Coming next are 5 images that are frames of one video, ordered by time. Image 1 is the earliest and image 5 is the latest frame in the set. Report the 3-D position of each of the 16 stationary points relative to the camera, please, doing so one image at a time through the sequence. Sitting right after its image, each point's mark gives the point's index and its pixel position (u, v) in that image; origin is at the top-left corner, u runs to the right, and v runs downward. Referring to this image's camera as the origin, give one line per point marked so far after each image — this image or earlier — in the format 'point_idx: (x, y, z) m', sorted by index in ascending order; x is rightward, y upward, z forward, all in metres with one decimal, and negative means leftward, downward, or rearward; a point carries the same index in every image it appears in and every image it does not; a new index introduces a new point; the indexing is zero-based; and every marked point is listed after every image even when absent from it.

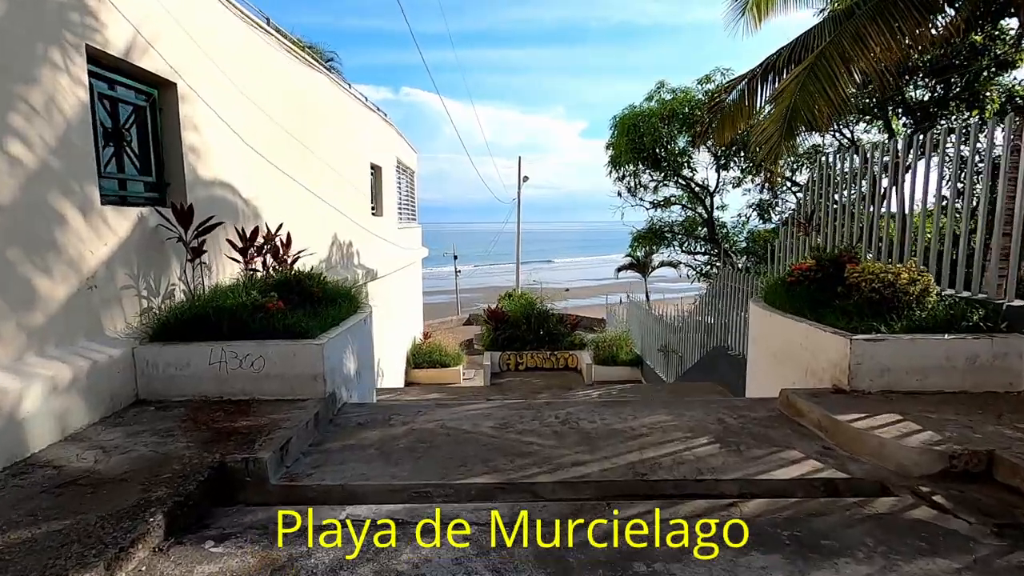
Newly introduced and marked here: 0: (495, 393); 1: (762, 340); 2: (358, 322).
0: (-0.2, -1.3, +6.4) m
1: (+1.7, -0.4, +3.8) m
2: (-0.9, -0.2, +3.3) m
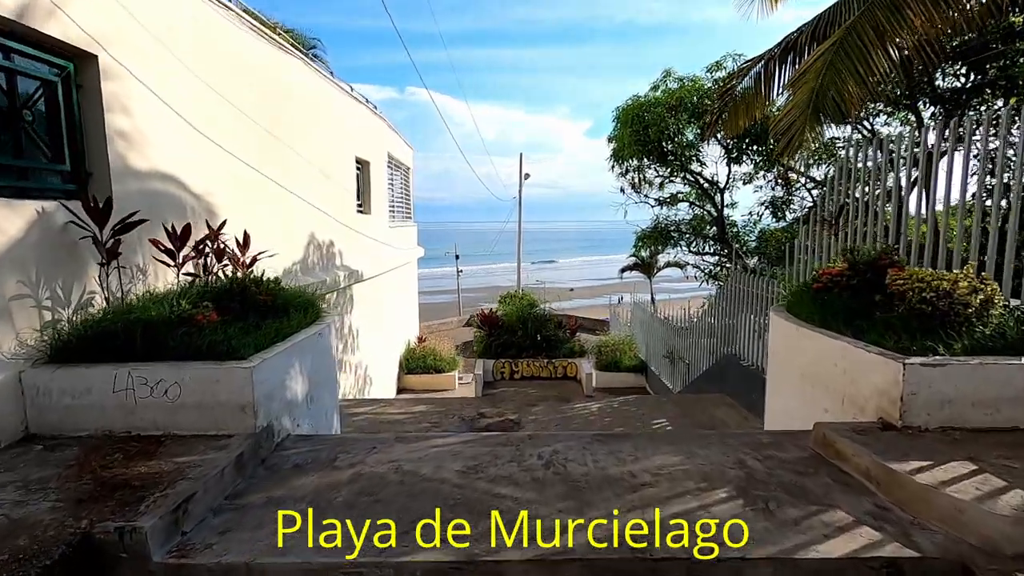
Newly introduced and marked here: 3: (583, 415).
0: (-0.3, -1.3, +5.9) m
1: (+1.6, -0.4, +3.3) m
2: (-1.0, -0.3, +2.8) m
3: (+0.7, -1.3, +5.6) m
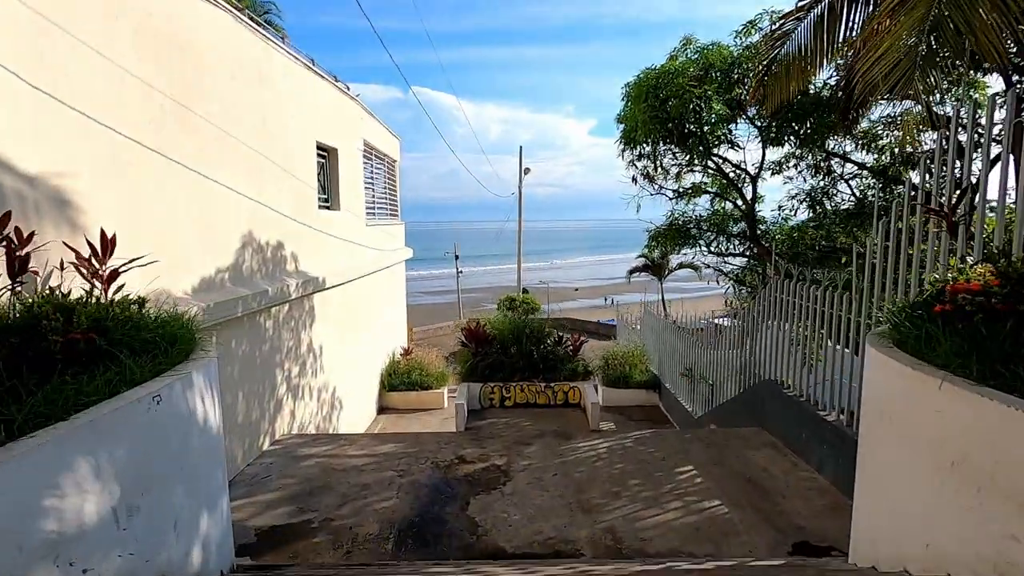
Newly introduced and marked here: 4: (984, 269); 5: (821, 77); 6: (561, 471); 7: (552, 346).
0: (-0.4, -1.4, +4.8) m
1: (+1.5, -0.5, +2.1) m
2: (-1.2, -0.4, +1.6) m
3: (+0.6, -1.4, +4.5) m
4: (+2.0, +0.1, +2.2) m
5: (+2.8, +1.9, +4.9) m
6: (+0.4, -1.4, +4.3) m
7: (+0.5, -0.7, +6.2) m
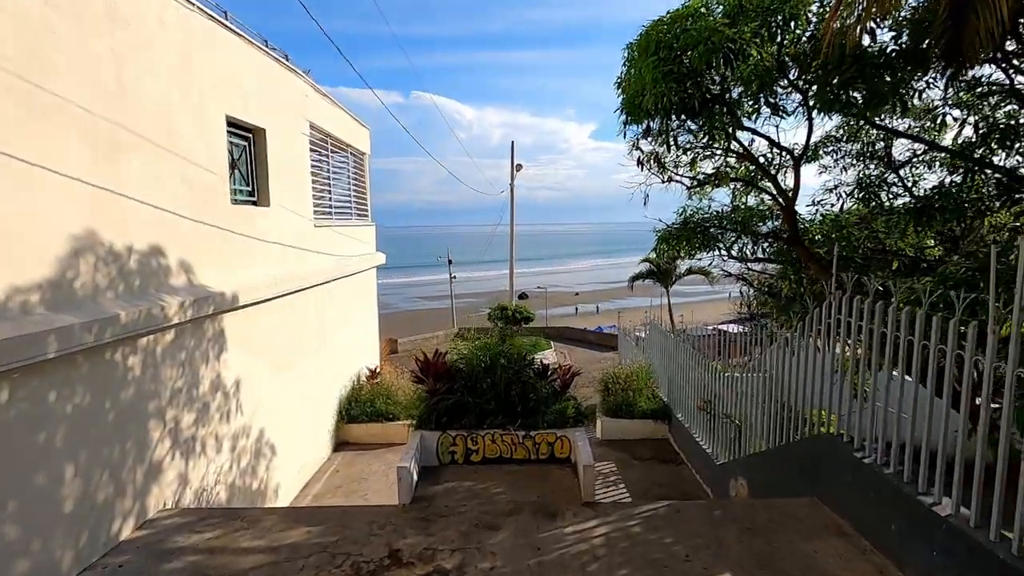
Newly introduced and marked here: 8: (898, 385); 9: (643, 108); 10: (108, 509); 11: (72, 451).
0: (-0.6, -1.5, +3.4) m
1: (+1.2, -0.6, +0.7) m
2: (-1.4, -0.5, +0.3) m
3: (+0.4, -1.6, +3.1) m
4: (+1.7, 0.0, +0.9) m
5: (+2.5, +1.8, +3.5) m
6: (+0.1, -1.6, +2.9) m
7: (+0.2, -0.8, +4.9) m
8: (+2.3, -0.6, +3.1) m
9: (+1.1, +1.5, +4.4) m
10: (-2.5, -1.3, +3.3) m
11: (-2.5, -0.9, +3.0) m
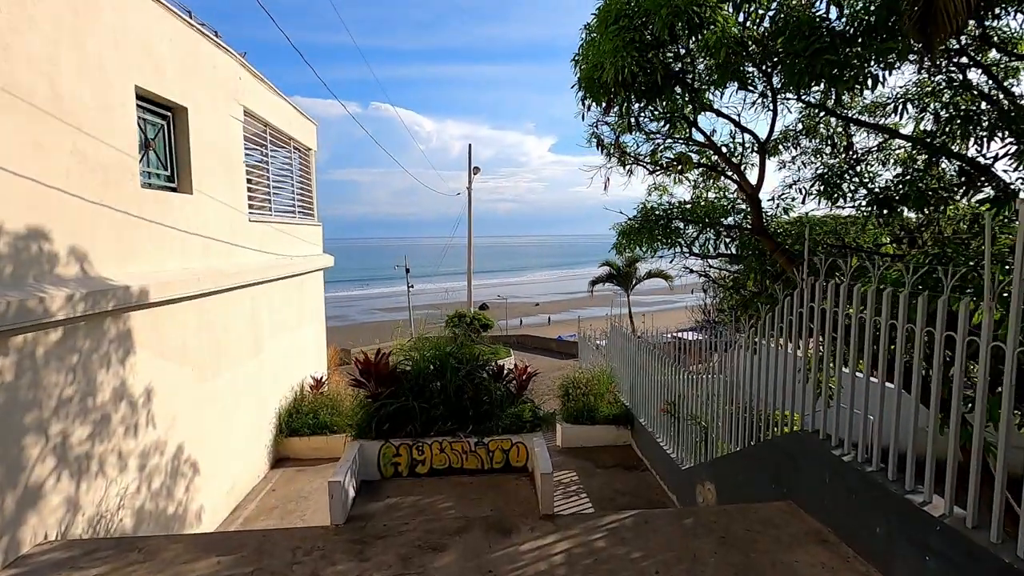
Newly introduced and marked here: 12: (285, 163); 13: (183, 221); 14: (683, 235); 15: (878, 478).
0: (-0.9, -1.5, +2.9) m
1: (+1.1, -0.5, +0.4) m
2: (-1.5, -0.3, -0.2) m
3: (+0.1, -1.5, +2.7) m
4: (+1.6, +0.1, +0.6) m
5: (+2.2, +1.9, +3.4) m
6: (-0.1, -1.5, +2.5) m
7: (-0.2, -0.8, +4.4) m
8: (+2.1, -0.5, +2.9) m
9: (+0.7, +1.5, +4.1) m
10: (-2.7, -1.3, +2.7) m
11: (-2.7, -0.8, +2.4) m
12: (-3.2, +1.8, +7.7) m
13: (-2.9, +0.6, +4.7) m
14: (+1.8, +0.6, +5.7) m
15: (+1.9, -1.0, +2.8) m
